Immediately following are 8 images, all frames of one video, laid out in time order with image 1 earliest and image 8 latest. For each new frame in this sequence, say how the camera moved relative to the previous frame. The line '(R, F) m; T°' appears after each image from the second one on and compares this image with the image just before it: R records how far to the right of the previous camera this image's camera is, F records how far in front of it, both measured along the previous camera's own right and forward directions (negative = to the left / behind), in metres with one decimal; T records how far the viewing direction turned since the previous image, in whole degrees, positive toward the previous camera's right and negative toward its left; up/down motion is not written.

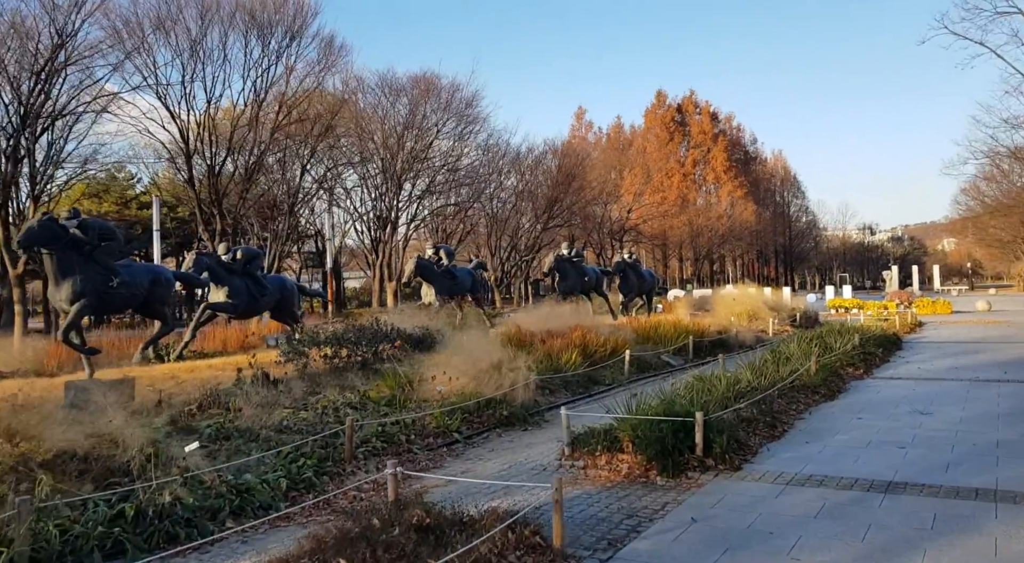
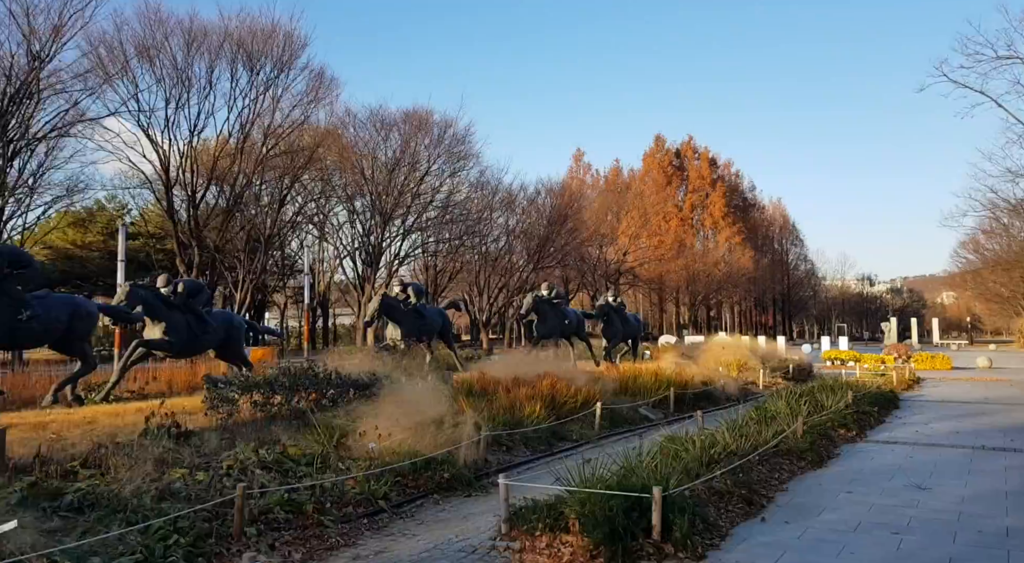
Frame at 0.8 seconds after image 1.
(+0.6, +1.1) m; 0°
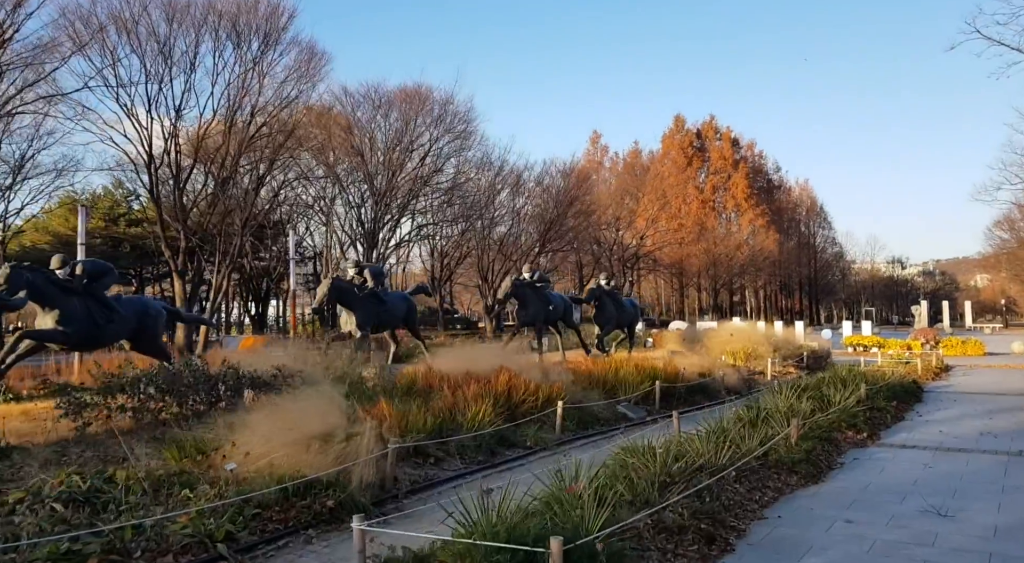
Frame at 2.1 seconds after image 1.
(+1.1, +1.9) m; -2°
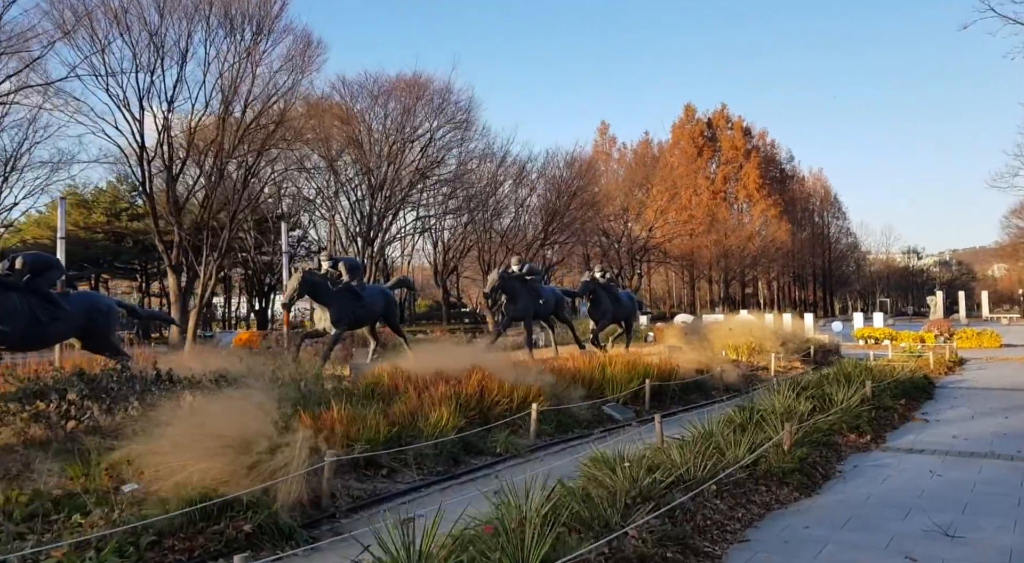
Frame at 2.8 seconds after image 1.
(+0.6, +0.9) m; -1°
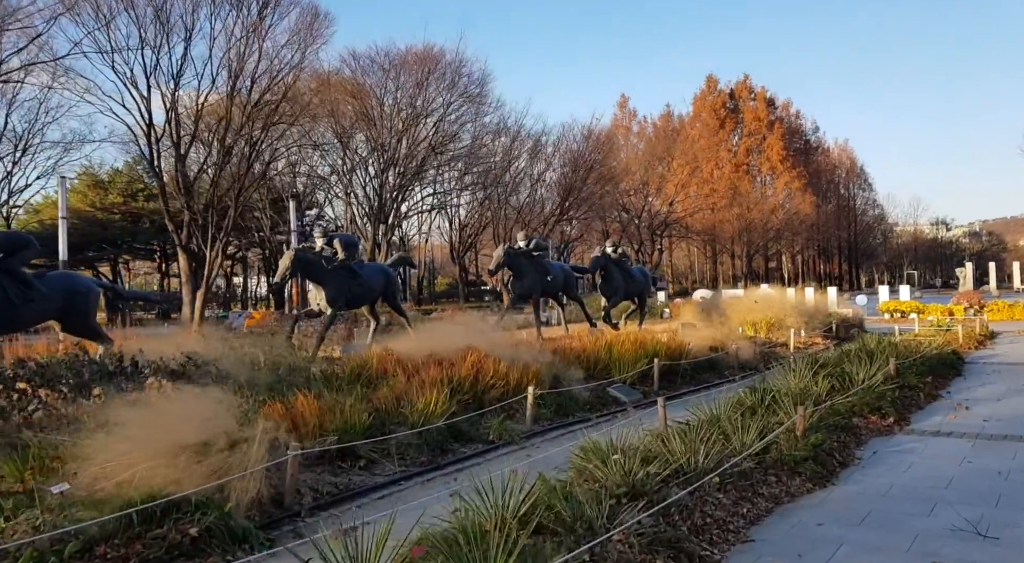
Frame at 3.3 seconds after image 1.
(+0.4, +0.7) m; -2°
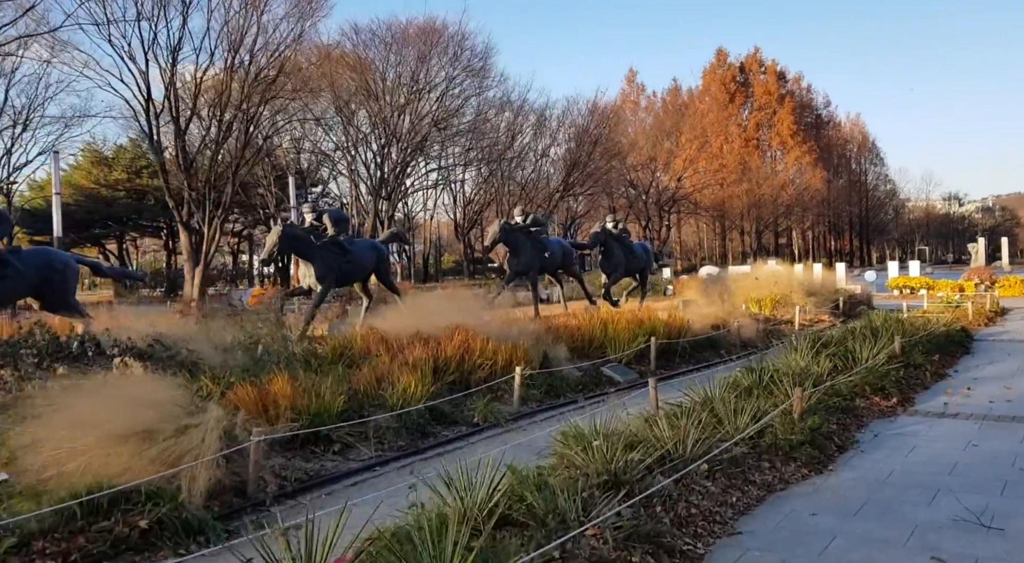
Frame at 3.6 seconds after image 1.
(+0.3, +0.4) m; -1°
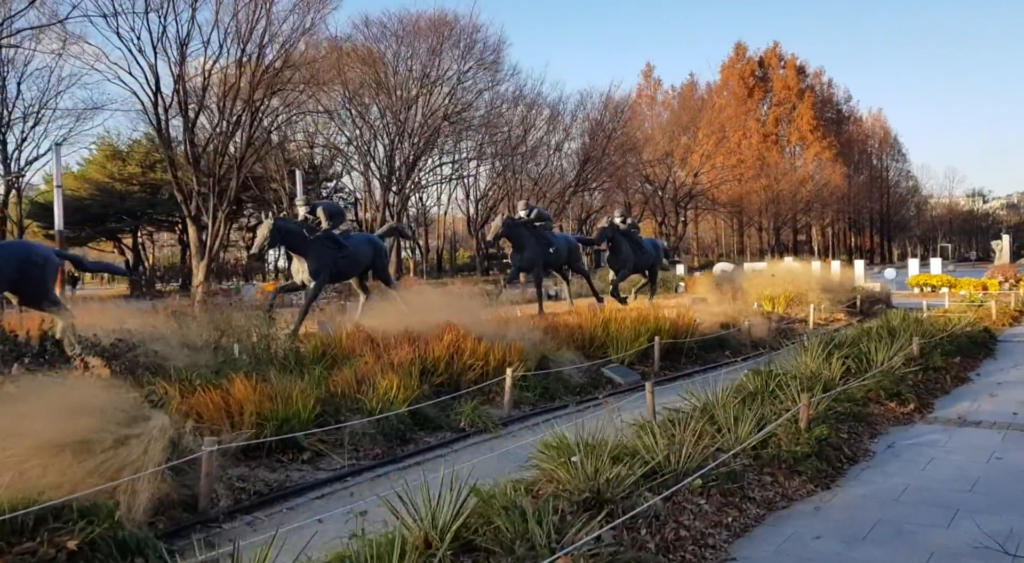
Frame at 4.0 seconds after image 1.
(+0.3, +0.5) m; -1°
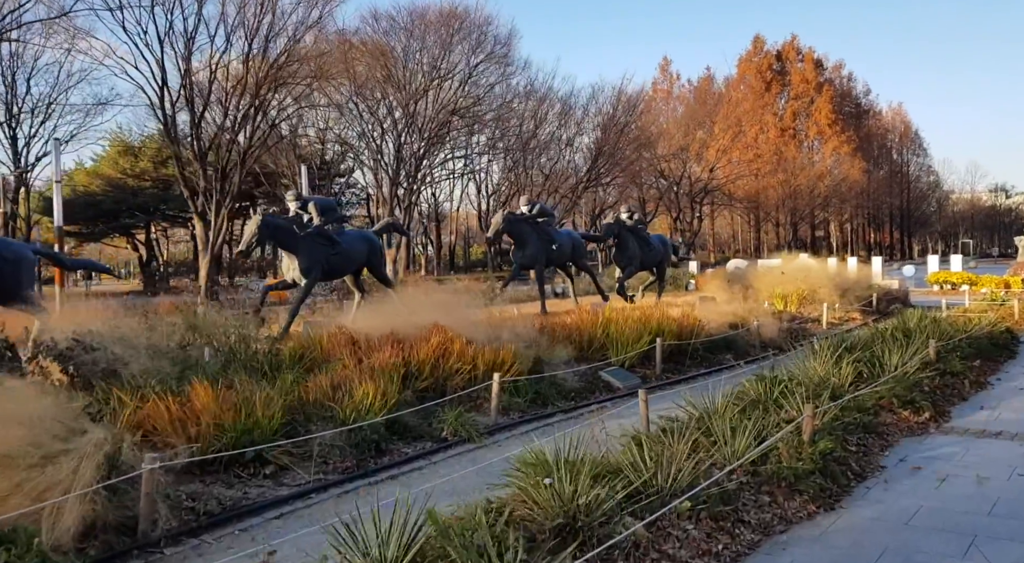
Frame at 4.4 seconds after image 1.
(+0.3, +0.5) m; -1°
